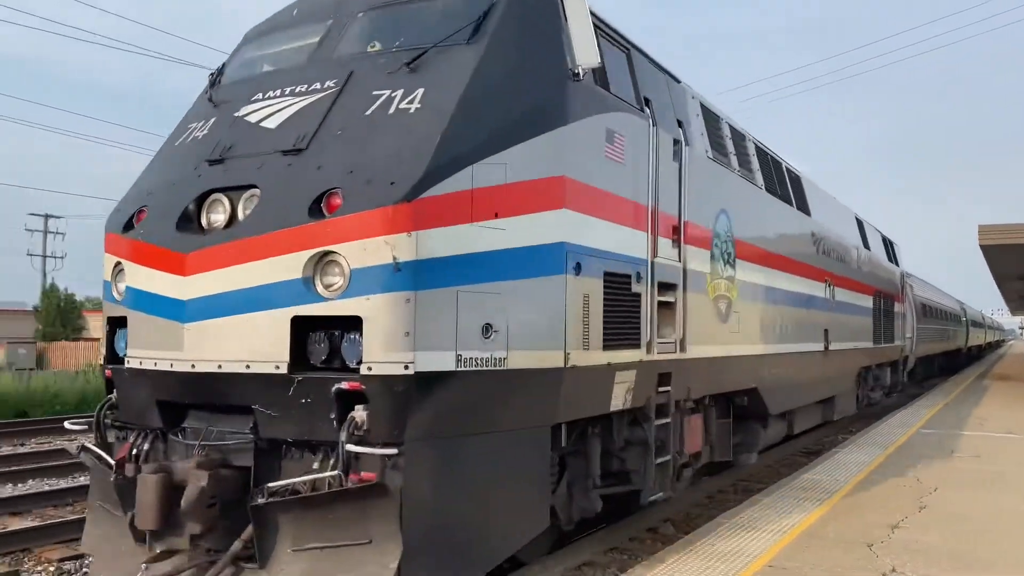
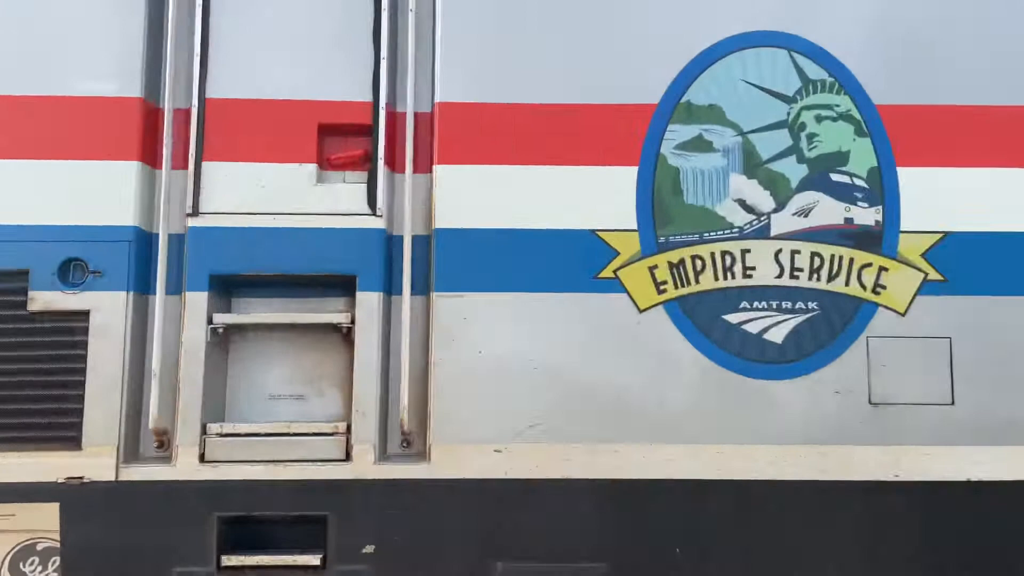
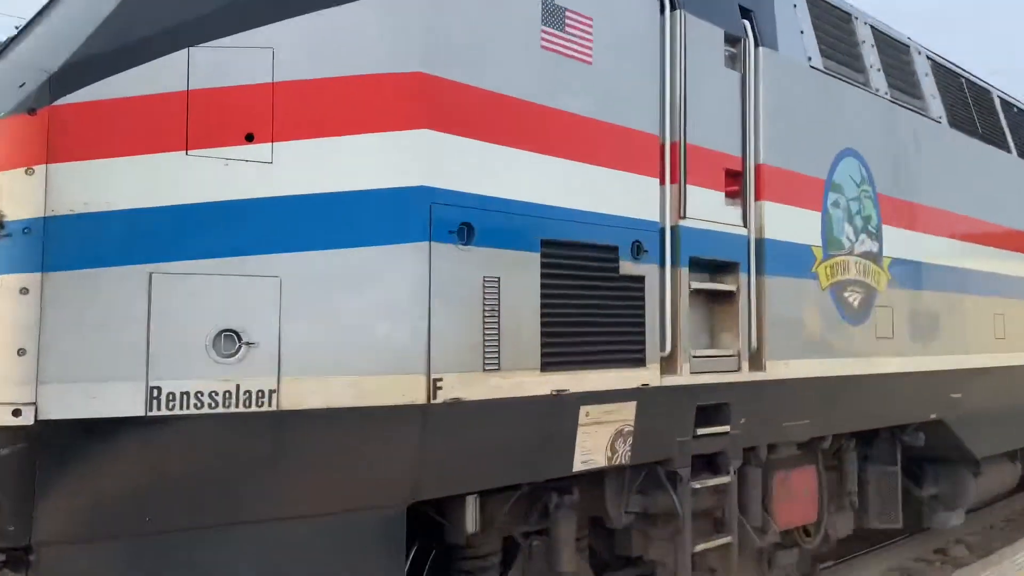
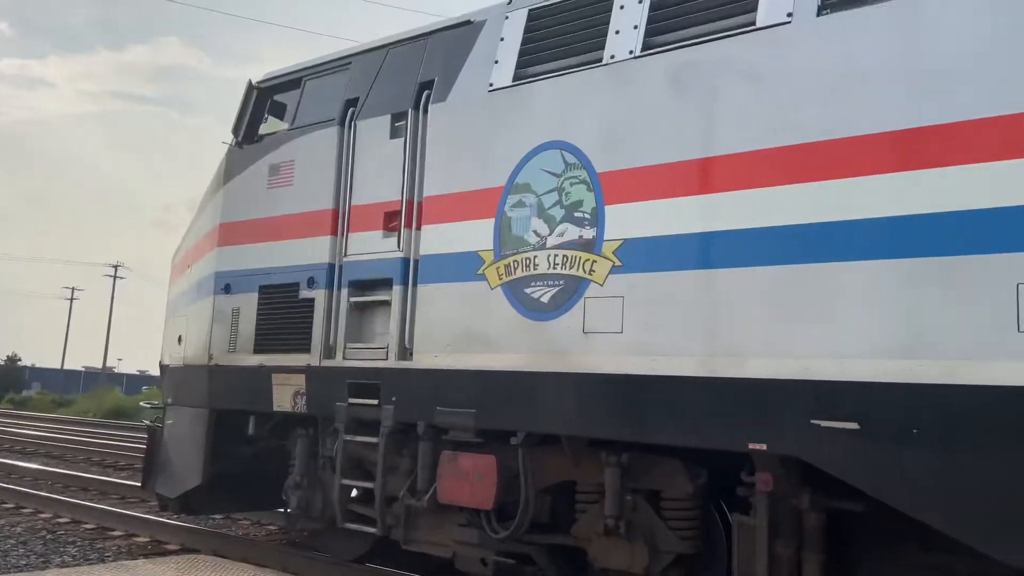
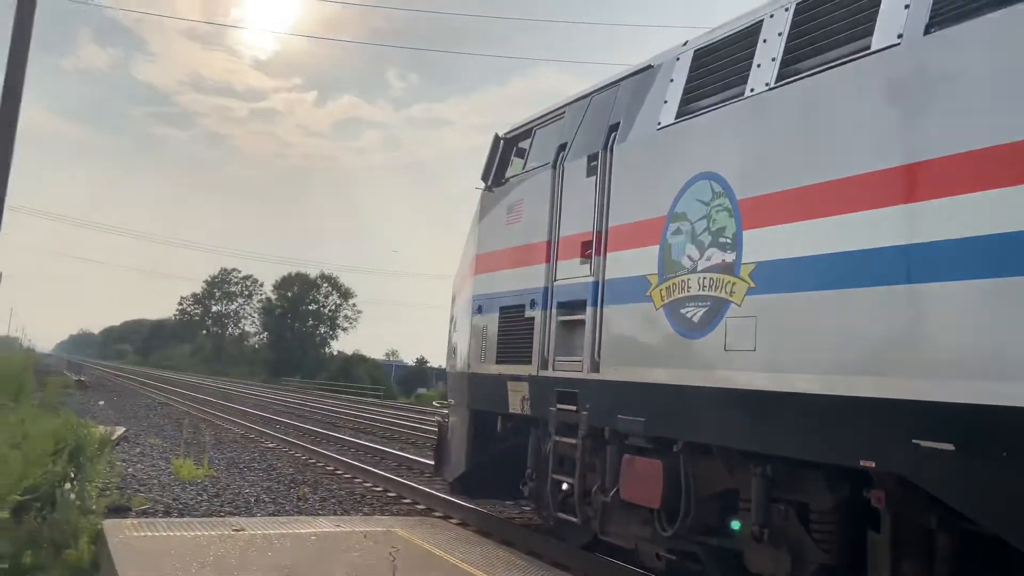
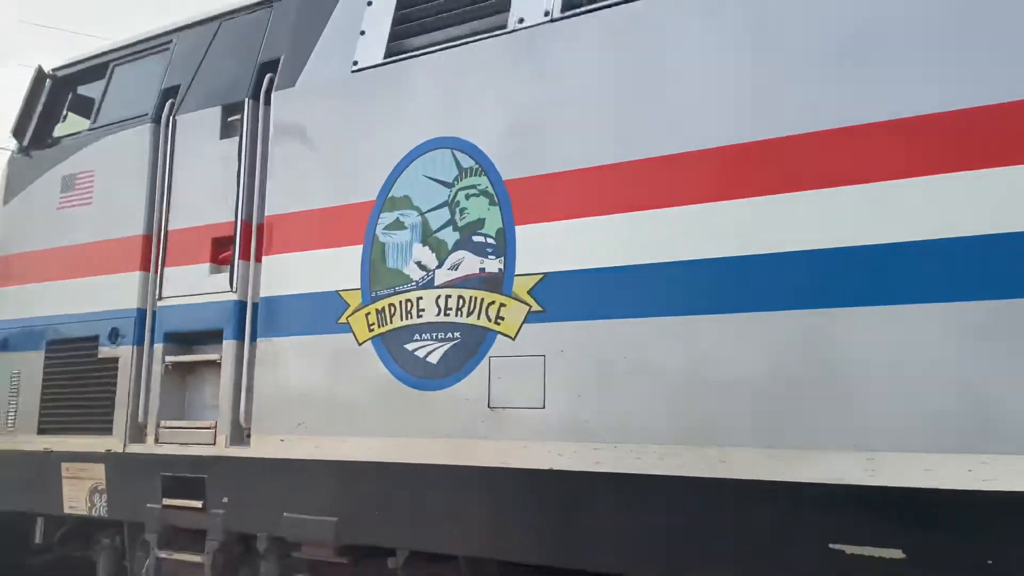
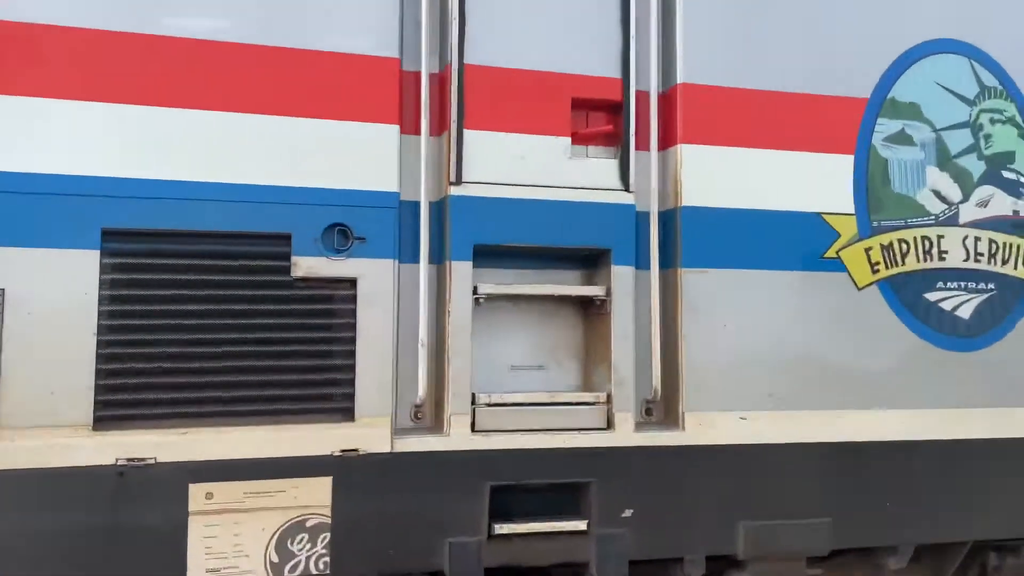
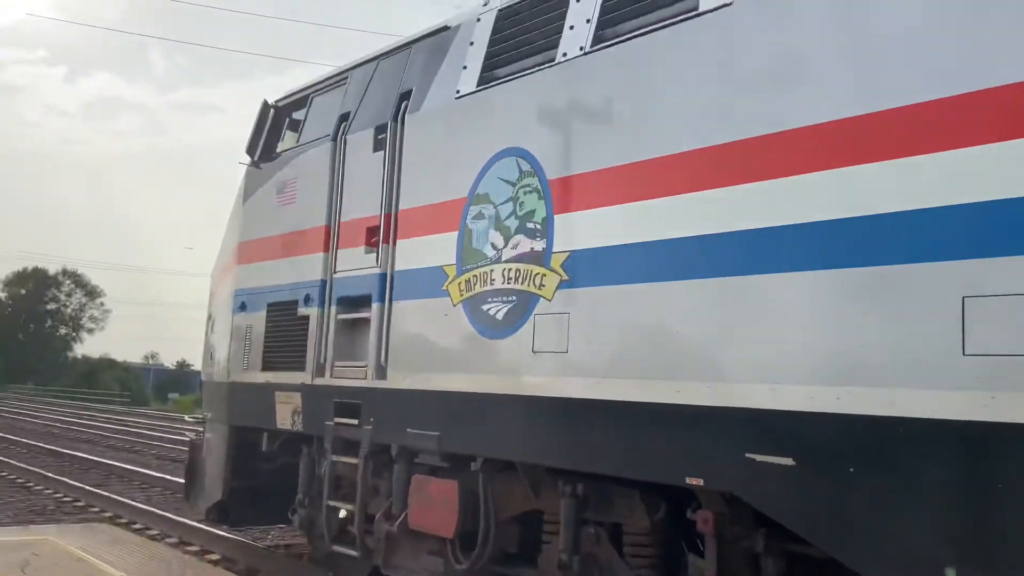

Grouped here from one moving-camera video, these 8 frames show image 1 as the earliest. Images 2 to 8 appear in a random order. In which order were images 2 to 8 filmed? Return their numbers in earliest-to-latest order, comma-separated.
3, 7, 2, 6, 8, 5, 4
